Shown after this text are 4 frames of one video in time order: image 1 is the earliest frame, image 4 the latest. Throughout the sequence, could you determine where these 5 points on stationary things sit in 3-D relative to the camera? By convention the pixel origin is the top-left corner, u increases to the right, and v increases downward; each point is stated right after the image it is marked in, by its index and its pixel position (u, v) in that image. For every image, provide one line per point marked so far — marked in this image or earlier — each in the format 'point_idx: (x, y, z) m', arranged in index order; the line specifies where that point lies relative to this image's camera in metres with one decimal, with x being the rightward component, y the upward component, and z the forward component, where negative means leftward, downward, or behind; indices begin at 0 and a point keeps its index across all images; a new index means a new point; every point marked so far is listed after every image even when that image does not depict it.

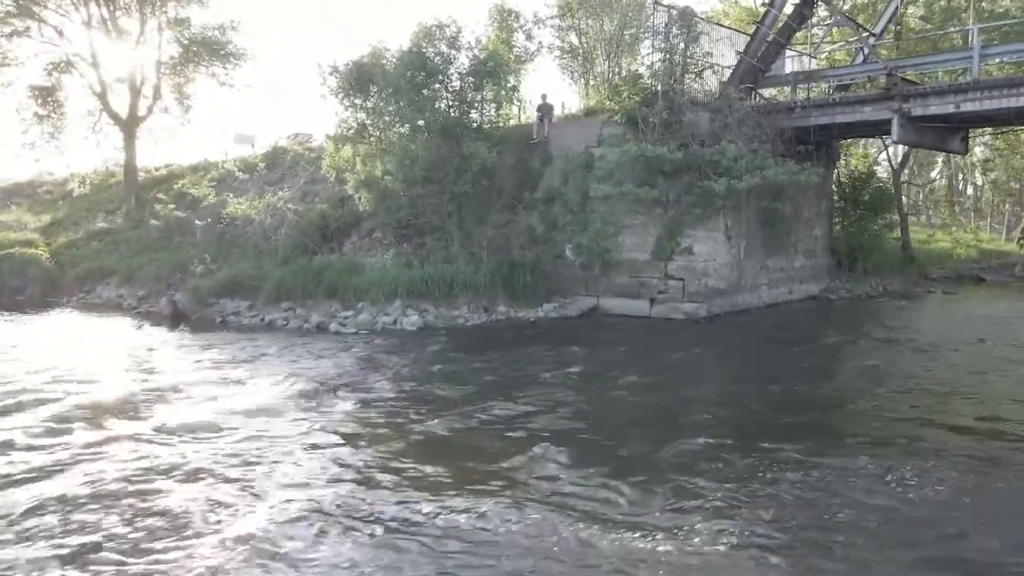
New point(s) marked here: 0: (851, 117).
0: (+7.9, +4.0, +17.0) m
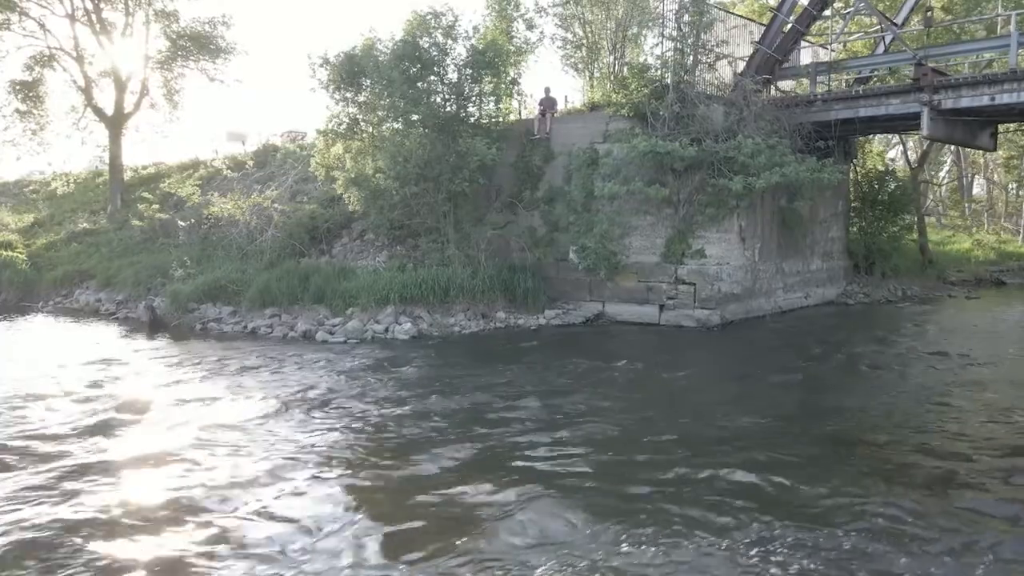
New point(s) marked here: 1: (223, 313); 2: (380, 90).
0: (+7.9, +3.9, +15.9) m
1: (-7.0, -0.6, +17.5) m
2: (-3.2, +4.7, +17.5) m
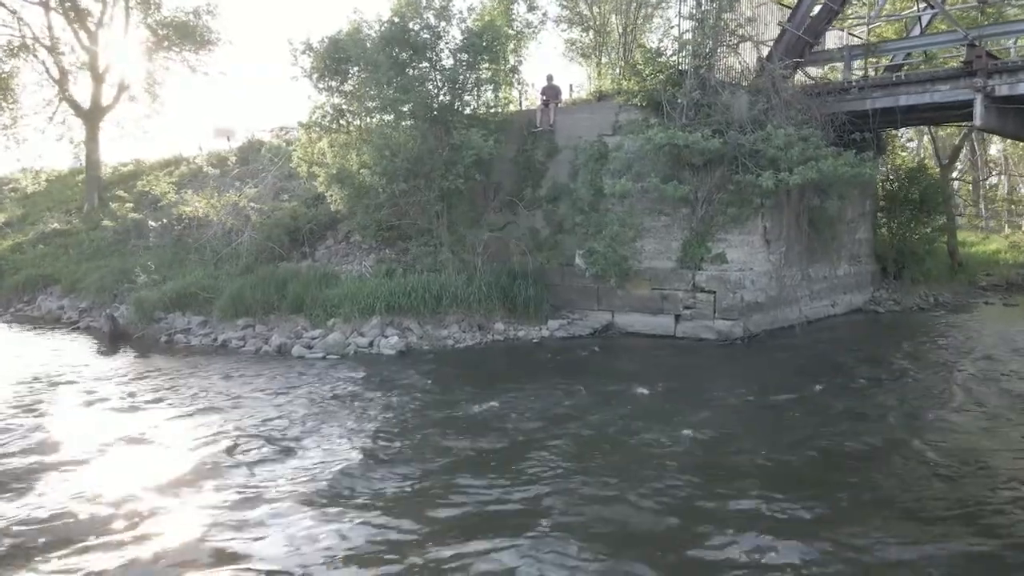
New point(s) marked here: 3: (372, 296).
0: (+7.9, +3.7, +14.2) m
1: (-7.0, -0.8, +15.9) m
2: (-3.2, +4.6, +15.8) m
3: (-2.9, -0.2, +15.1) m
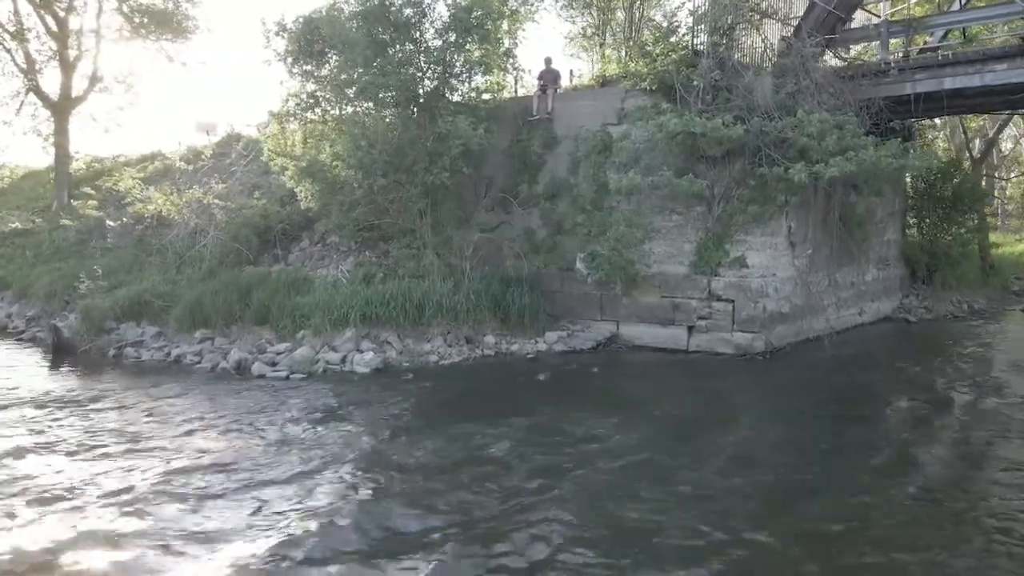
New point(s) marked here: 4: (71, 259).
0: (+7.8, +3.5, +12.5) m
1: (-7.1, -0.9, +14.2) m
2: (-3.3, +4.4, +14.1) m
3: (-3.0, -0.3, +13.4) m
4: (-11.1, +0.7, +18.3) m
